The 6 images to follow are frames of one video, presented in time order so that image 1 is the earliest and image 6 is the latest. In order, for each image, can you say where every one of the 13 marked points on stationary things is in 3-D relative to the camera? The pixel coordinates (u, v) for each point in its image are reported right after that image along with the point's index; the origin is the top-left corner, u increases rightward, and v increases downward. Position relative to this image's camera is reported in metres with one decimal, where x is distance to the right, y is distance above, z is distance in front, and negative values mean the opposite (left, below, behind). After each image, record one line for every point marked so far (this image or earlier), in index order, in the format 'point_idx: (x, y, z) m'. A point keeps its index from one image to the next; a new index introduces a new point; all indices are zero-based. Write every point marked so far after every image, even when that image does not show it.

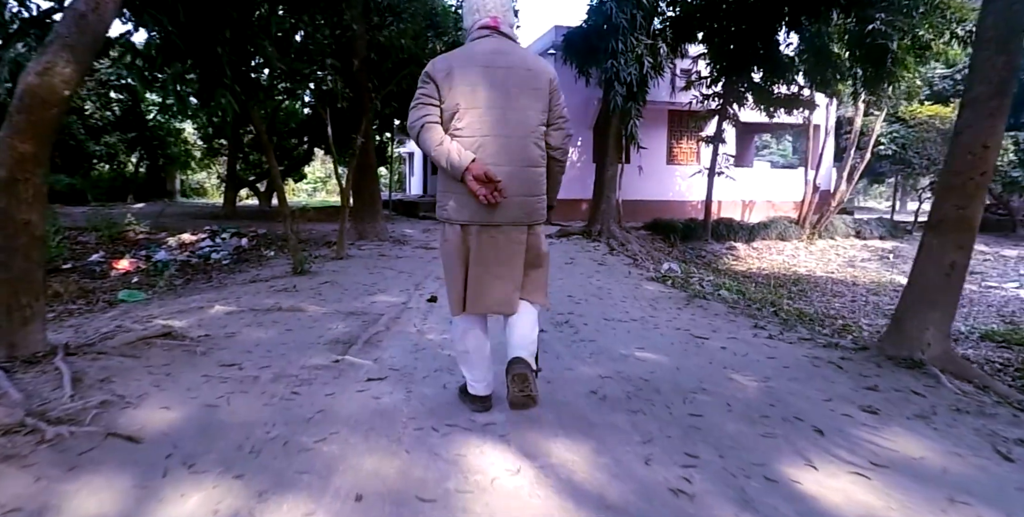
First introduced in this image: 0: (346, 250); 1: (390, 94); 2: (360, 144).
0: (-2.0, +0.1, +7.6) m
1: (-1.8, +2.4, +9.2) m
2: (-1.9, +1.4, +7.9) m
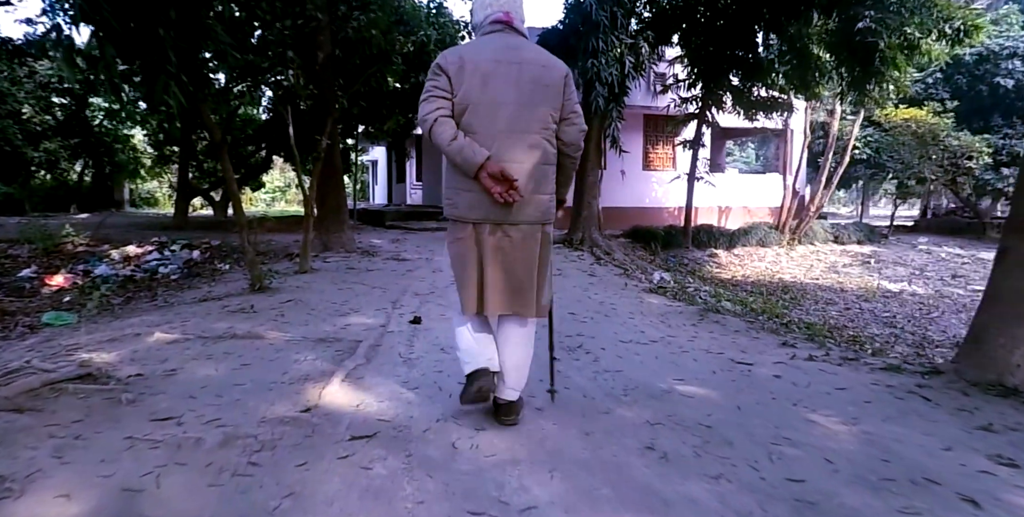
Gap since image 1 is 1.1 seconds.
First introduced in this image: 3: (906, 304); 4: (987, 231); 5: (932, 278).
0: (-2.2, -0.1, +6.9) m
1: (-2.1, +2.2, +8.5) m
2: (-2.2, +1.3, +7.2) m
3: (+5.6, -0.7, +8.9) m
4: (+11.3, +0.6, +14.9) m
5: (+7.3, -0.4, +10.9) m
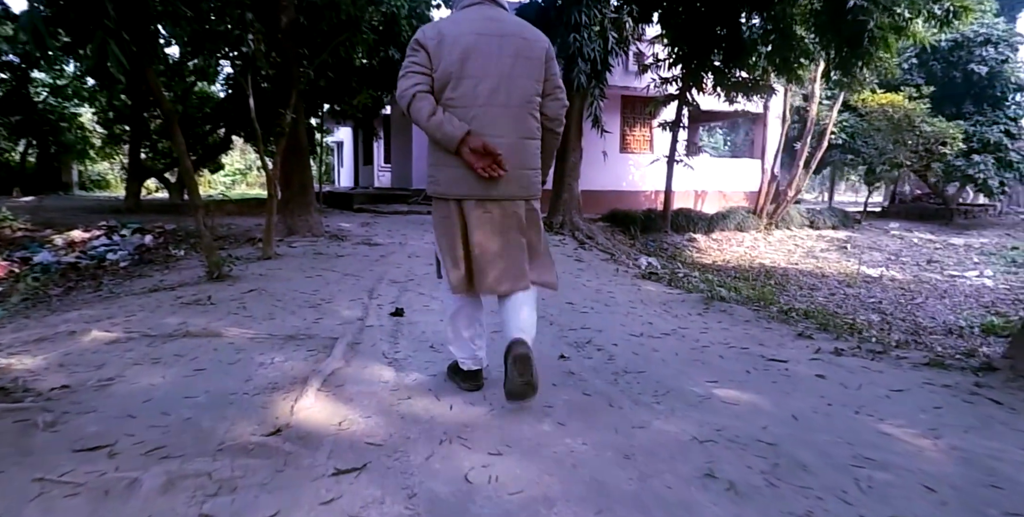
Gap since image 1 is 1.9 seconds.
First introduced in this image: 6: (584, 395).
0: (-2.4, +0.1, +6.3) m
1: (-2.4, +2.4, +7.9) m
2: (-2.4, +1.5, +6.6) m
3: (+5.3, -0.4, +8.8) m
4: (+10.7, +1.0, +15.0) m
5: (+6.9, -0.1, +10.8) m
6: (+0.3, -0.5, +2.2) m
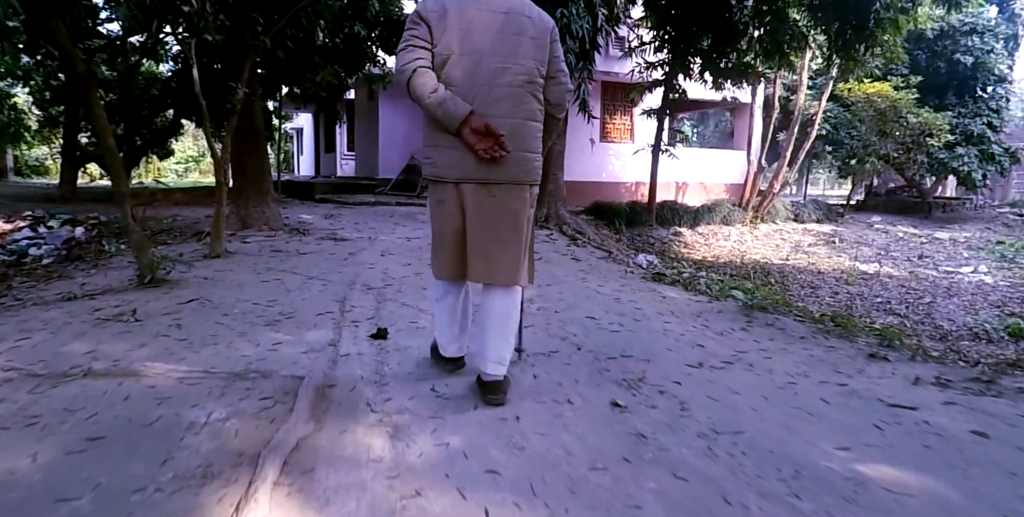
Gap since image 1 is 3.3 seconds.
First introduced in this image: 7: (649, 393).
0: (-2.5, +0.1, +5.4) m
1: (-2.6, +2.5, +7.0) m
2: (-2.5, +1.5, +5.7) m
3: (+5.1, -0.4, +8.4) m
4: (+10.0, +1.1, +14.9) m
5: (+6.5, 0.0, +10.5) m
6: (+0.4, -0.5, +1.5) m
7: (+0.5, -0.5, +2.1) m
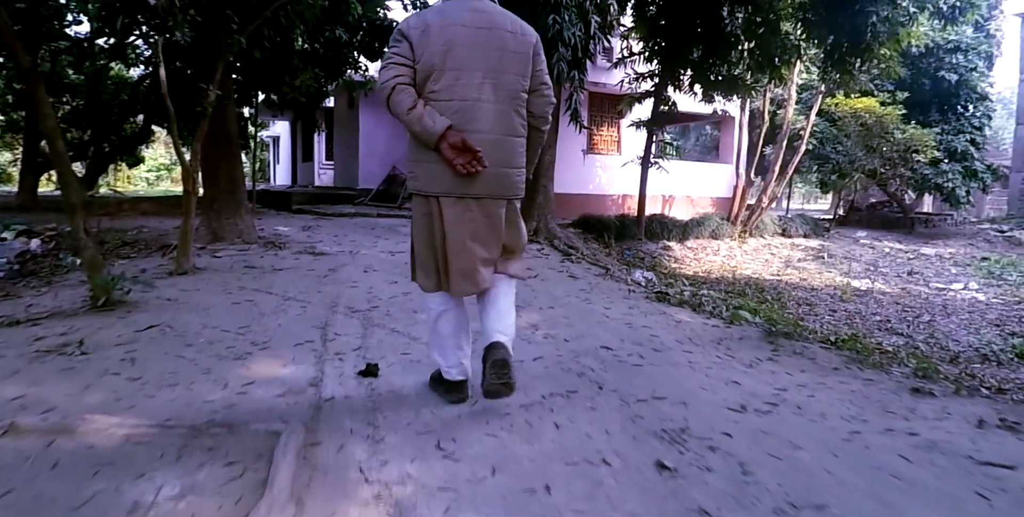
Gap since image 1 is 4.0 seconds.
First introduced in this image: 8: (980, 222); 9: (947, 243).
0: (-2.6, 0.0, +5.0) m
1: (-2.7, +2.3, +6.6) m
2: (-2.5, +1.3, +5.2) m
3: (+4.9, -0.6, +8.2) m
4: (+9.7, +0.8, +14.9) m
5: (+6.3, -0.3, +10.3) m
6: (+0.5, -0.6, +1.2) m
7: (+0.5, -0.5, +1.8) m
8: (+11.8, +0.9, +15.7) m
9: (+9.3, +0.3, +13.3) m
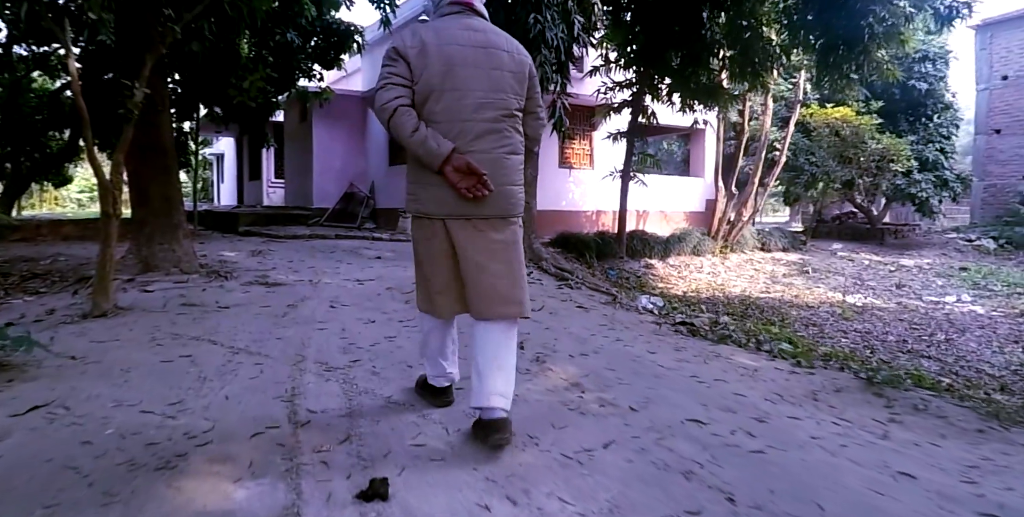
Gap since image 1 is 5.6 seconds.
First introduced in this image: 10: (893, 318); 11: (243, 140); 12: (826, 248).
0: (-2.5, -0.3, +4.0) m
1: (-2.9, +2.0, +5.6) m
2: (-2.6, +1.1, +4.3) m
3: (+4.7, -0.8, +7.7) m
4: (+8.9, +0.5, +14.8) m
5: (+5.9, -0.5, +10.0) m
6: (+0.8, -0.7, +0.4) m
7: (+0.8, -0.6, +1.0) m
8: (+11.0, +0.7, +15.7) m
9: (+8.7, +0.1, +13.2) m
10: (+4.9, -0.8, +8.0) m
11: (-6.6, +2.9, +15.2) m
12: (+6.9, +0.2, +13.6) m
